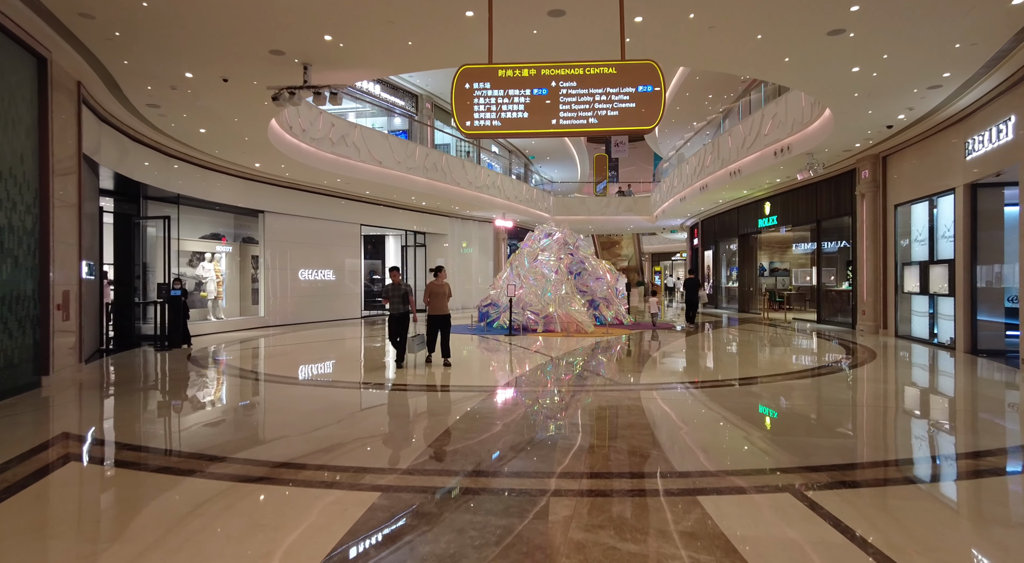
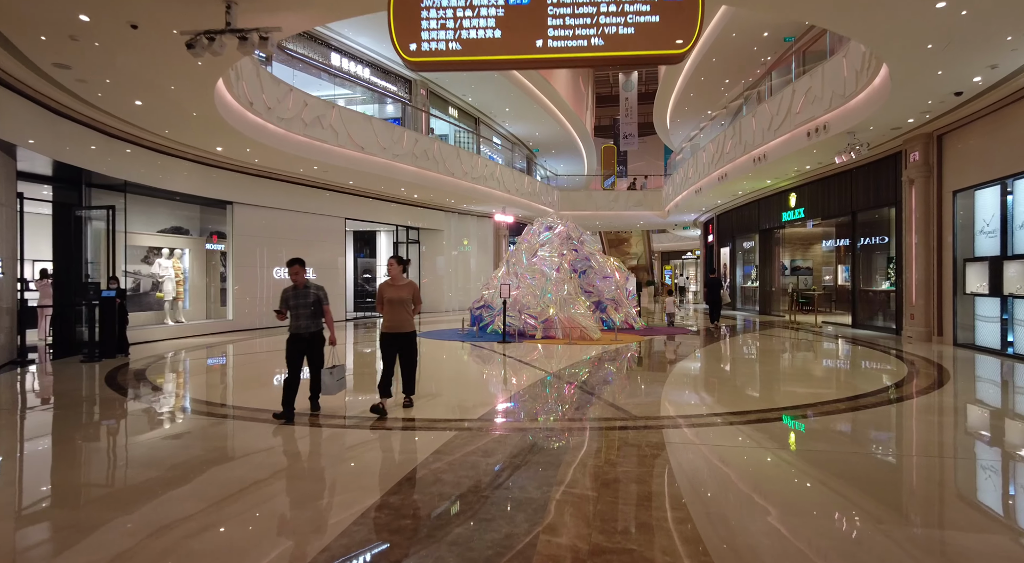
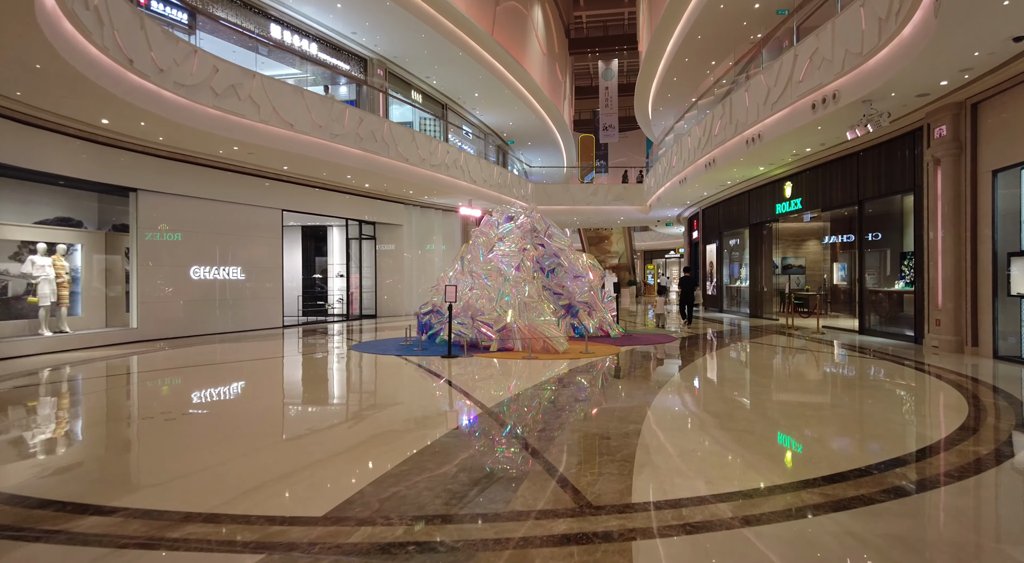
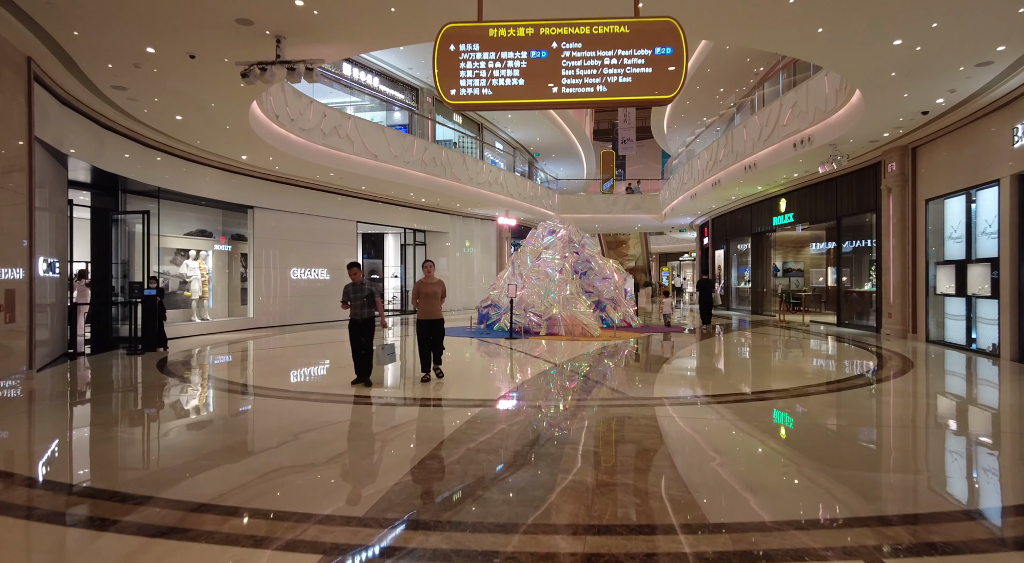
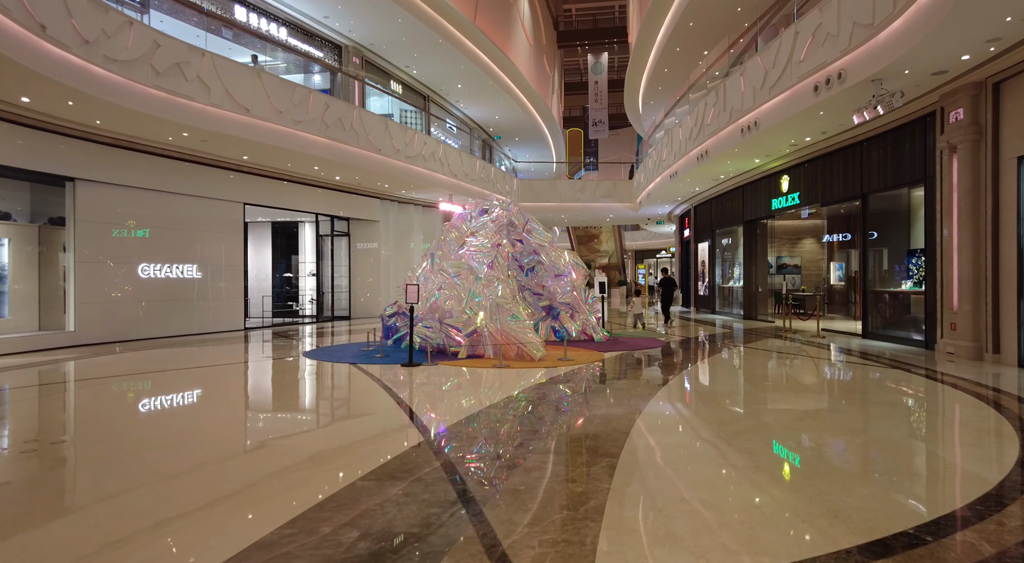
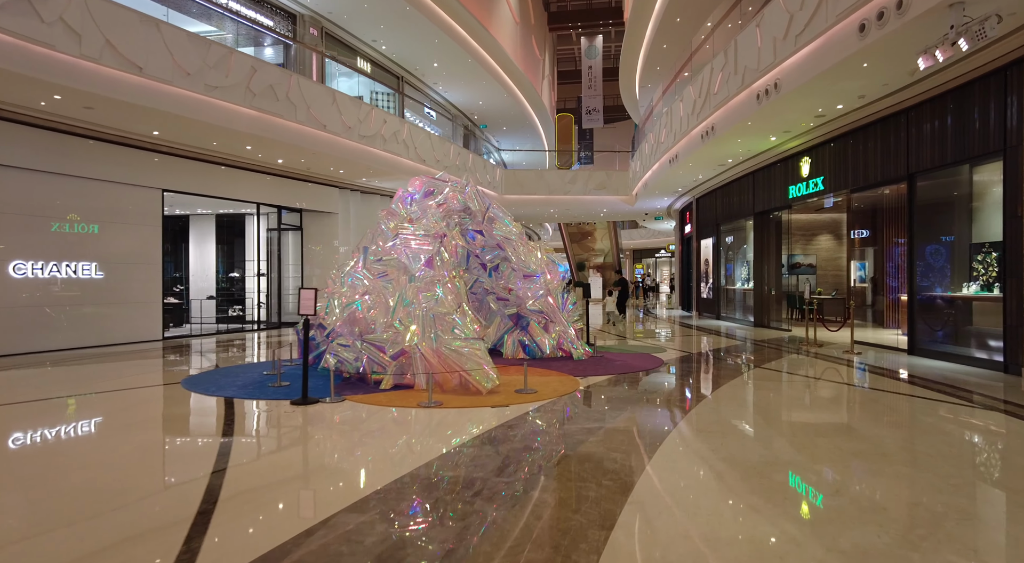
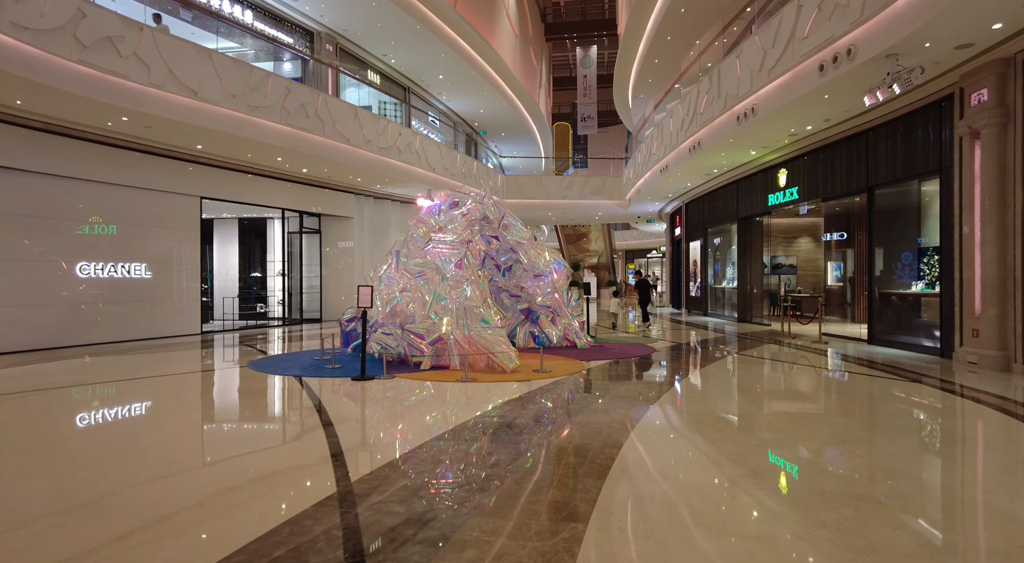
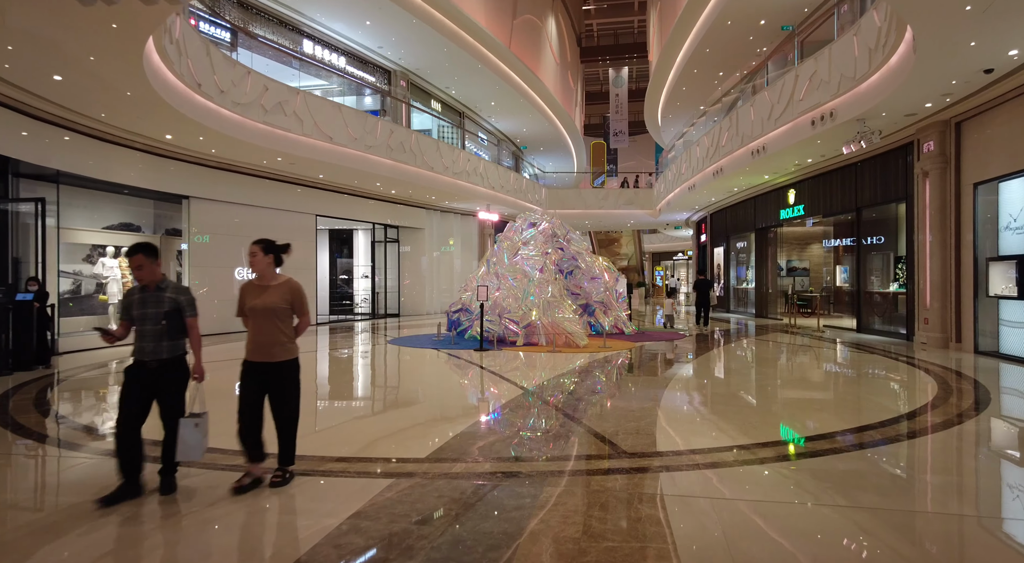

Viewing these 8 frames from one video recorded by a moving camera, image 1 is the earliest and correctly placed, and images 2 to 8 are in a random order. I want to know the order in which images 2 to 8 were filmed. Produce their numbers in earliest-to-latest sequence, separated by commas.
4, 2, 8, 3, 5, 7, 6
